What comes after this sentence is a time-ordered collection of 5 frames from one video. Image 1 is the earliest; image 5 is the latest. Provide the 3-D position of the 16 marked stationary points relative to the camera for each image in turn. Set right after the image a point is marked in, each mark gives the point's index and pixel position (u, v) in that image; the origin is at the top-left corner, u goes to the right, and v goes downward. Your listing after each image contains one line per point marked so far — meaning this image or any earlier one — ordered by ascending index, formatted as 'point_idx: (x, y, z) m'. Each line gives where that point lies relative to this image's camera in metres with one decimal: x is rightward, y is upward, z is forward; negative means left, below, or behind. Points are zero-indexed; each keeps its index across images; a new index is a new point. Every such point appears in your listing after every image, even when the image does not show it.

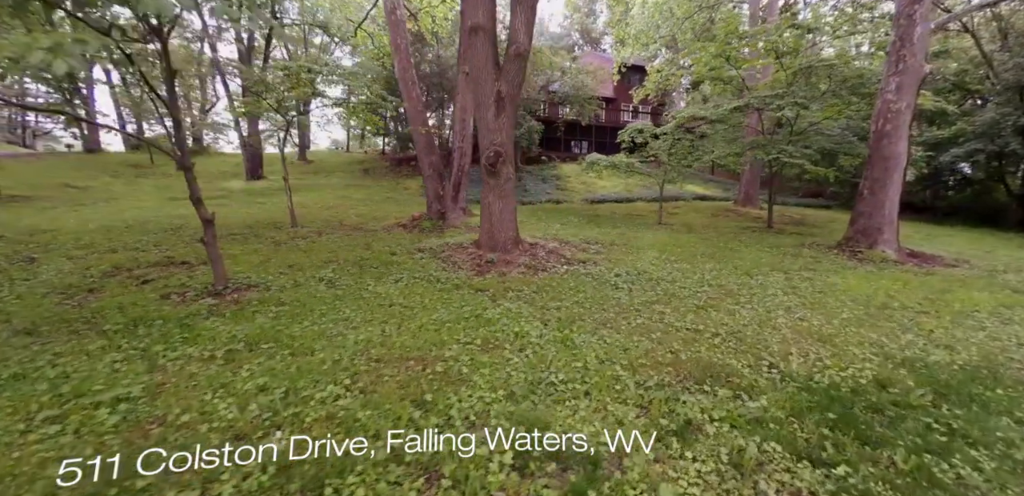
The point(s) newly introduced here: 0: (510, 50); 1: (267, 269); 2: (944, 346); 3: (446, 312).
0: (0.0, +2.3, +5.1) m
1: (-2.7, -0.3, +4.7) m
2: (+3.2, -0.7, +3.2) m
3: (-0.6, -0.5, +3.5) m
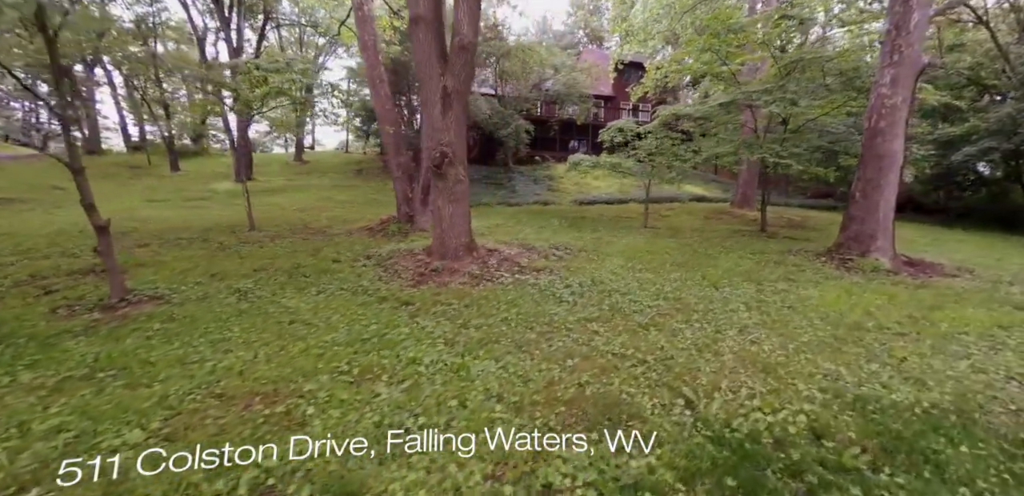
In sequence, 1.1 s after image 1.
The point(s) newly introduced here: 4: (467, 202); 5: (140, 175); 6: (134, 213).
0: (-0.6, +2.2, +4.7) m
1: (-3.4, -0.3, +4.4) m
2: (+2.5, -0.8, +2.7) m
3: (-1.2, -0.6, +3.1) m
4: (-0.5, +0.6, +5.2) m
5: (-12.8, +2.5, +14.6) m
6: (-8.0, +0.8, +9.0) m
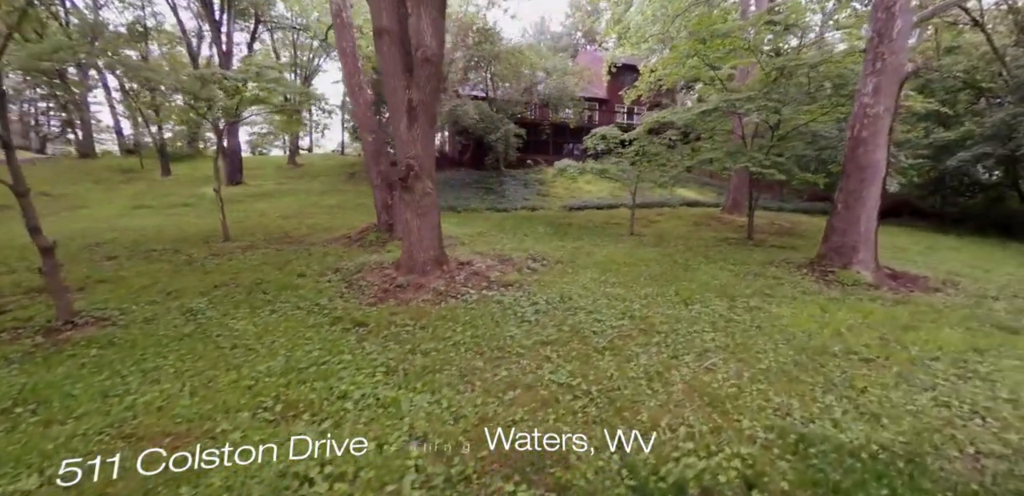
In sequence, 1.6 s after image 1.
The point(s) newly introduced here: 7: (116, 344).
0: (-1.0, +2.1, +4.6) m
1: (-3.8, -0.5, +4.3) m
2: (+2.2, -1.0, +2.6) m
3: (-1.6, -0.8, +3.0) m
4: (-0.9, +0.4, +5.1) m
5: (-13.1, +2.4, +14.6) m
6: (-8.4, +0.6, +9.0) m
7: (-3.1, -0.8, +3.3) m
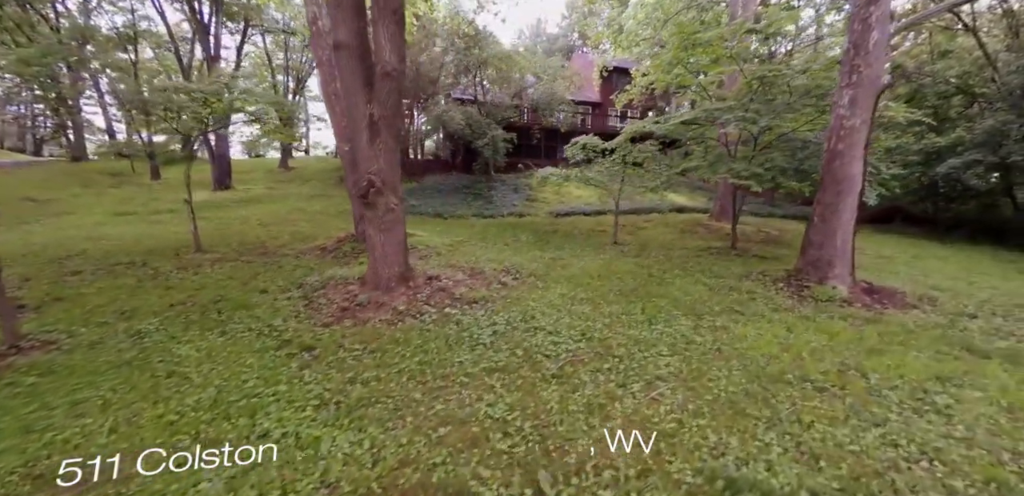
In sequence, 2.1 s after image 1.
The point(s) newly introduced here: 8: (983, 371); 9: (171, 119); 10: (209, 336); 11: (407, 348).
0: (-1.4, +1.9, +4.5) m
1: (-4.2, -0.7, +4.2) m
2: (+1.7, -1.2, +2.5) m
3: (-2.0, -1.0, +3.0) m
4: (-1.3, +0.2, +5.0) m
5: (-13.4, +2.2, +14.6) m
6: (-8.8, +0.4, +9.0) m
7: (-3.5, -0.9, +3.3) m
8: (+4.1, -1.1, +3.7) m
9: (-6.1, +2.3, +7.6) m
10: (-2.7, -0.8, +3.9) m
11: (-0.9, -0.9, +3.7) m
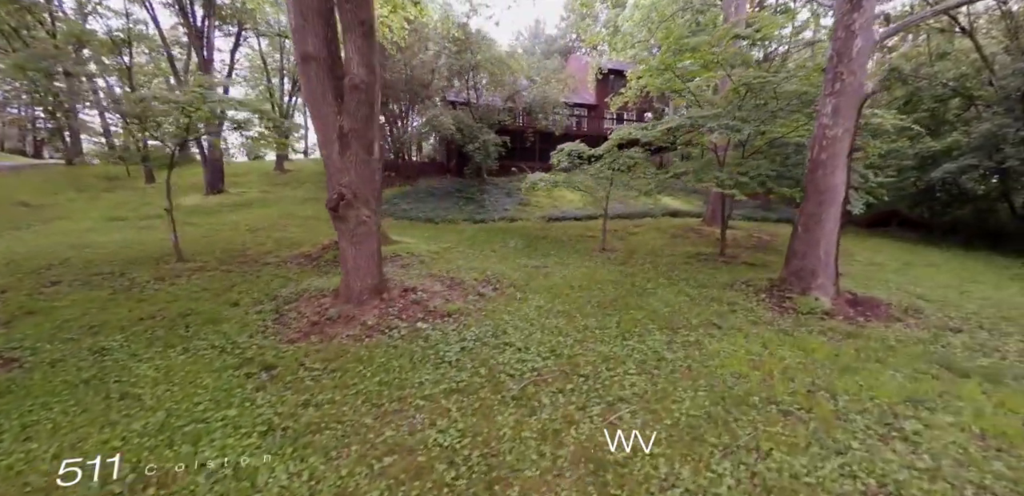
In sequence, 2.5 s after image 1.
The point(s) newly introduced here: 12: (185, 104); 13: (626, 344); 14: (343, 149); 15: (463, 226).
0: (-1.7, +1.7, +4.4) m
1: (-4.5, -0.8, +4.2) m
2: (+1.4, -1.4, +2.4) m
3: (-2.4, -1.1, +2.9) m
4: (-1.6, +0.1, +5.0) m
5: (-13.7, +2.1, +14.6) m
6: (-9.1, +0.3, +9.0) m
7: (-3.8, -1.1, +3.2) m
8: (+3.8, -1.2, +3.6) m
9: (-6.4, +2.2, +7.6) m
10: (-3.0, -0.9, +3.8) m
11: (-1.2, -1.0, +3.7) m
12: (-5.7, +2.5, +7.4) m
13: (+1.2, -1.0, +4.4) m
14: (-1.9, +1.1, +4.6) m
15: (-1.3, +0.6, +10.8) m
